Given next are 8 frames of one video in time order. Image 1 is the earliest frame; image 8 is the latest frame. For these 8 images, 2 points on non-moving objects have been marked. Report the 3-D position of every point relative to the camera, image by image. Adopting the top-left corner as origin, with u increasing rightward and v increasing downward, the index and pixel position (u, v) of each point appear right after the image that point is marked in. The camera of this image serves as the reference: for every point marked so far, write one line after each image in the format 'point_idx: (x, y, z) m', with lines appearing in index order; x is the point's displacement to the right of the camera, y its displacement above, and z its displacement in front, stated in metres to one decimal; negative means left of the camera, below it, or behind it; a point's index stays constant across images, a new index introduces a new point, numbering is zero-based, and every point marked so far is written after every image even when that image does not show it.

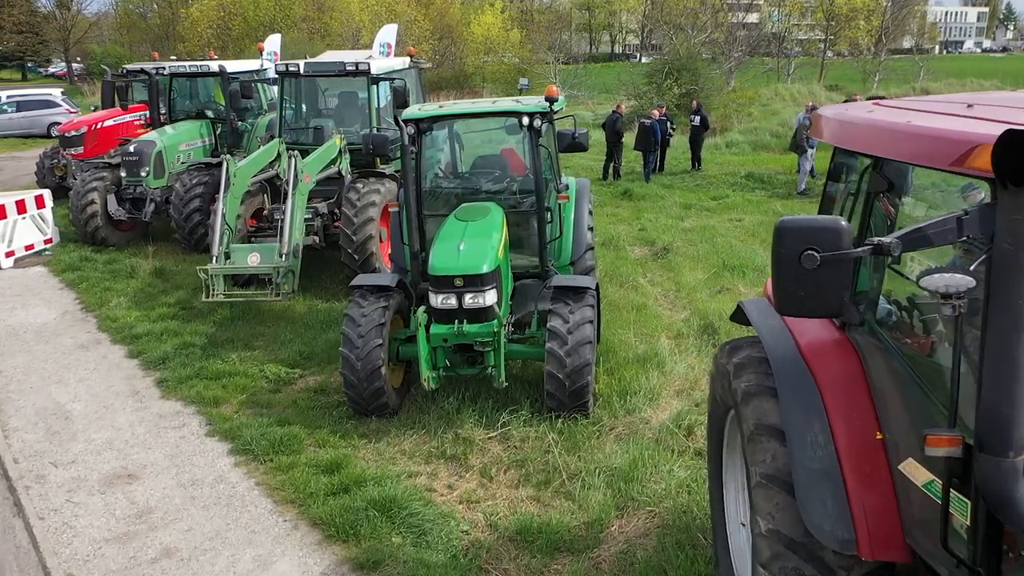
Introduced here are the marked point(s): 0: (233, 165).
0: (-2.7, +1.2, +8.2) m
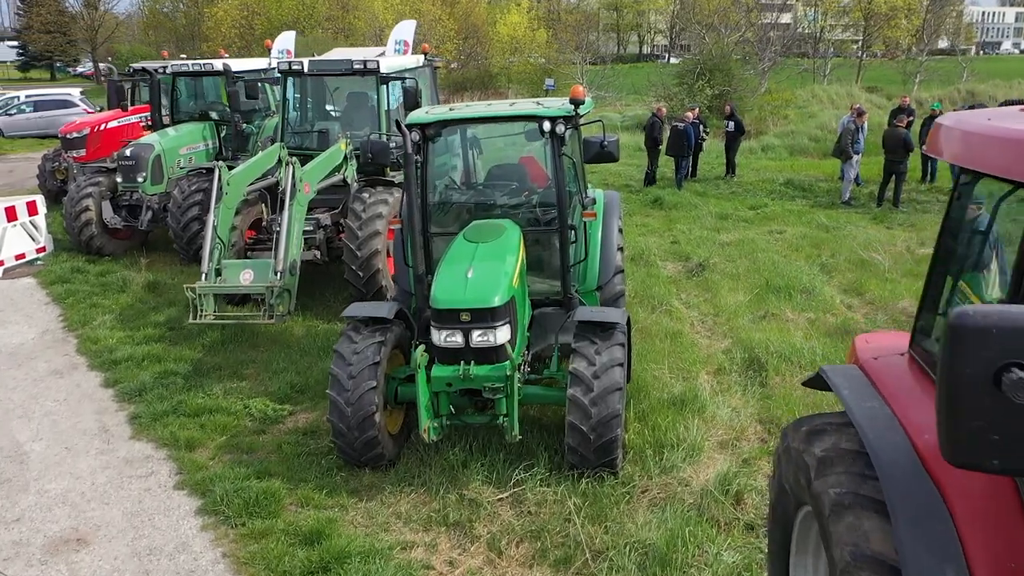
0: (-2.5, +1.0, +7.5) m
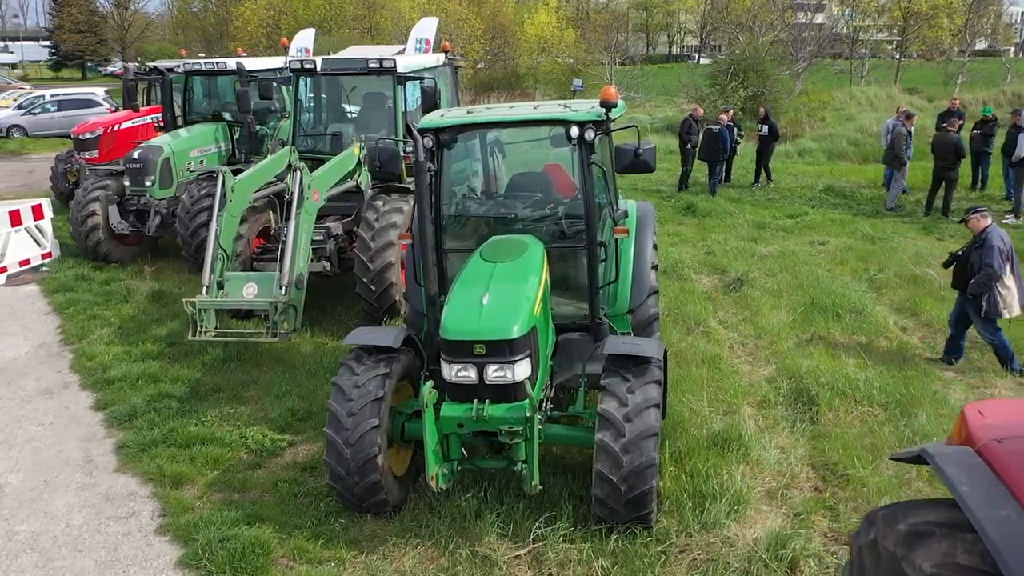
0: (-2.3, +0.9, +7.0) m
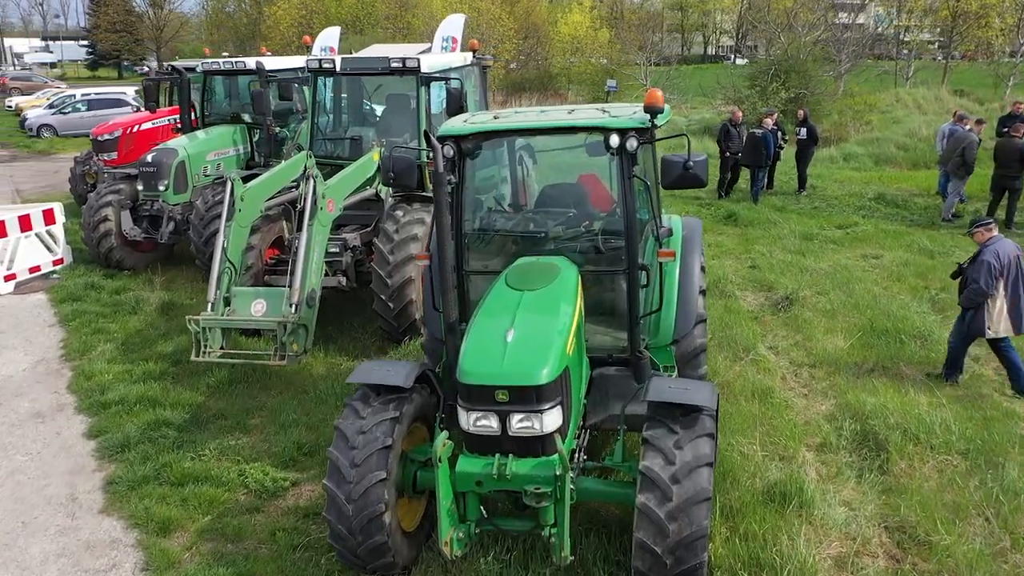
0: (-2.1, +0.8, +6.5) m
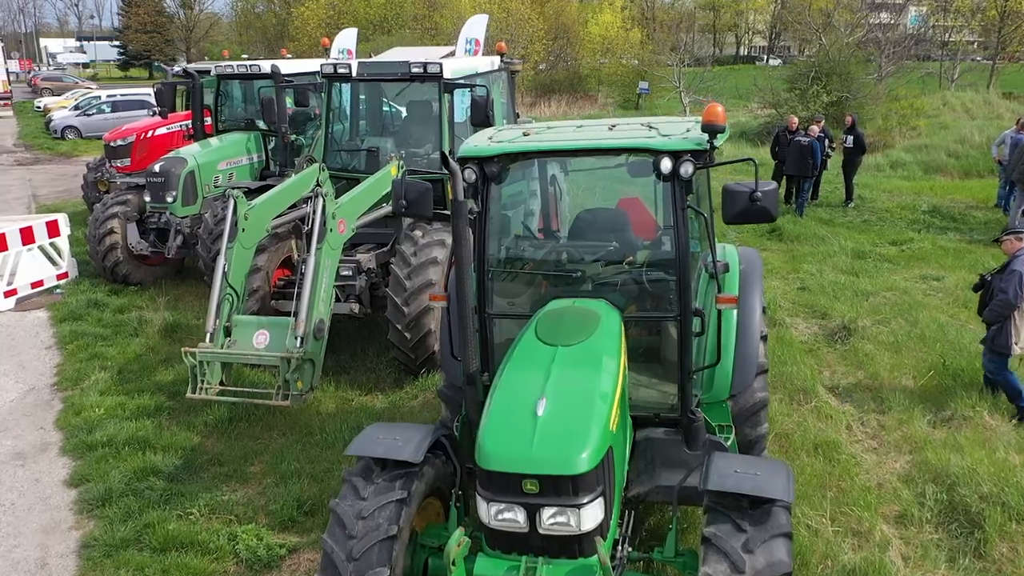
0: (-1.9, +0.6, +5.9) m
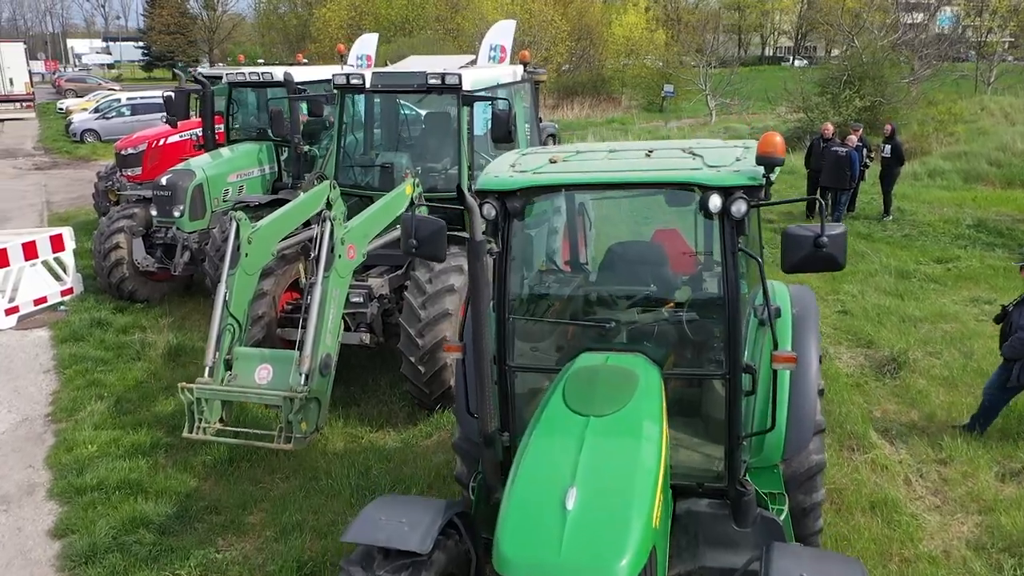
0: (-1.7, +0.4, +5.5) m
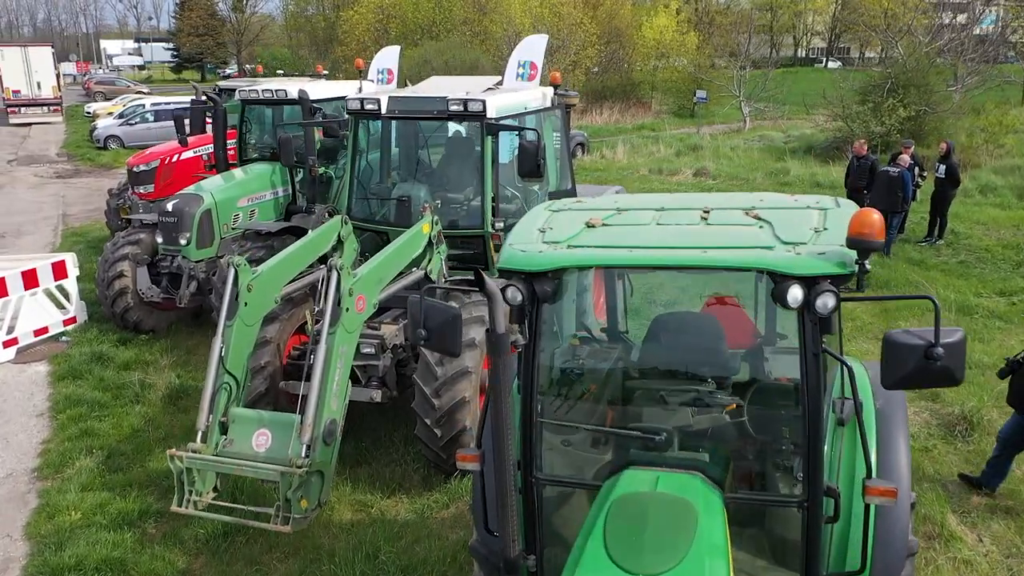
0: (-1.6, +0.1, +5.0) m
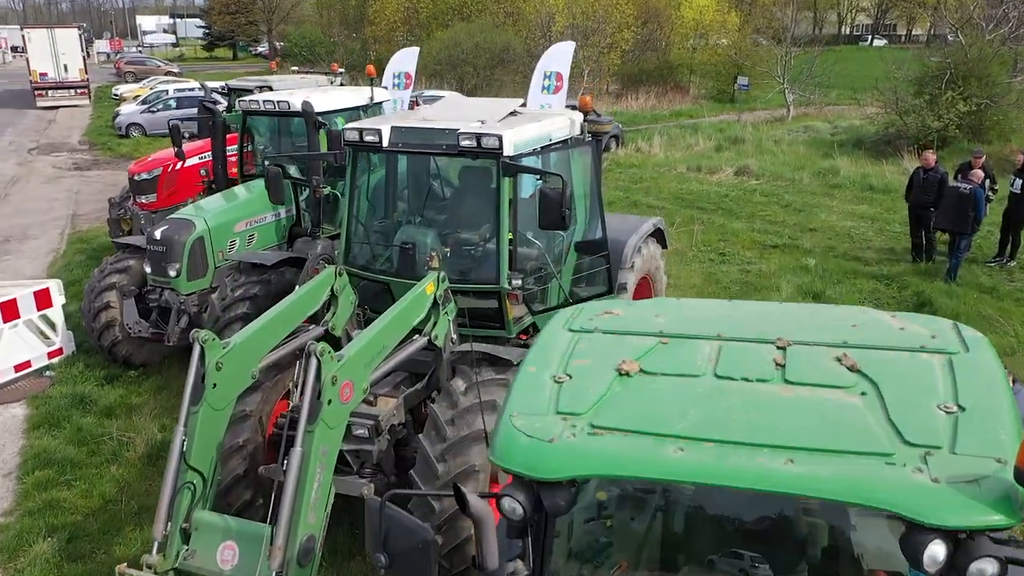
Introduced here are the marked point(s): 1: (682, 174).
0: (-1.5, -0.3, +4.2) m
1: (+3.3, +2.2, +16.5) m
